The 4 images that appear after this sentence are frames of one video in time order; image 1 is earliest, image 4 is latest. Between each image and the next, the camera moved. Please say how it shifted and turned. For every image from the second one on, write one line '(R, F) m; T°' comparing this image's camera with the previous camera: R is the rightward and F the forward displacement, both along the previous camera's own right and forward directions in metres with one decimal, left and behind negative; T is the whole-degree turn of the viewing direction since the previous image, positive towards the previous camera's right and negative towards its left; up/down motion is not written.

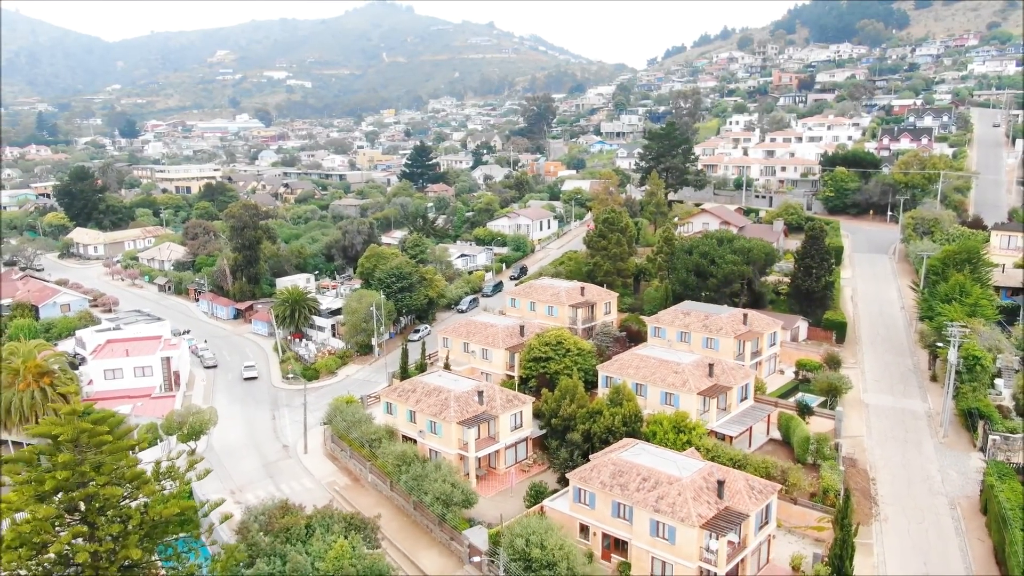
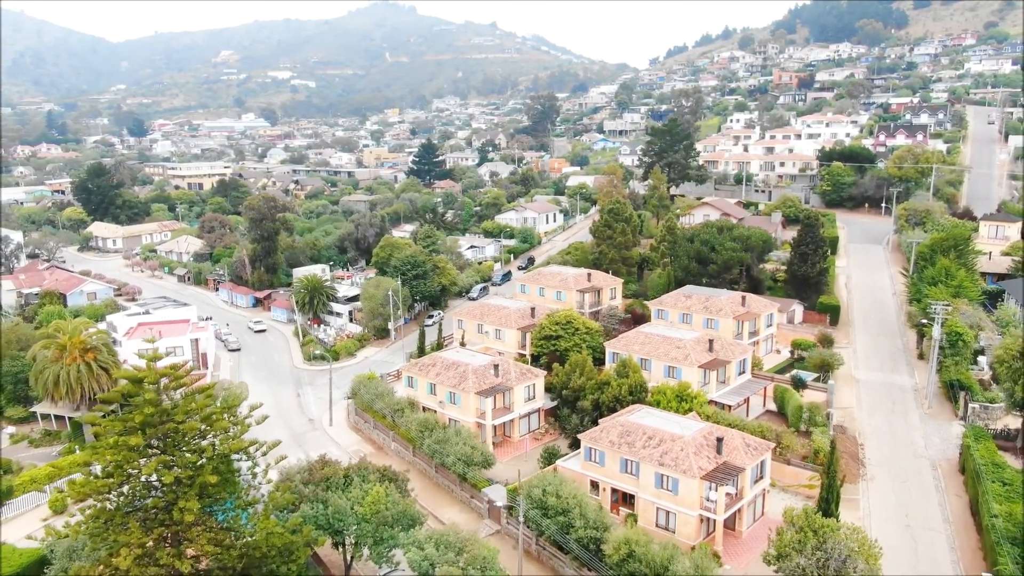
(-0.5, -2.0) m; 0°
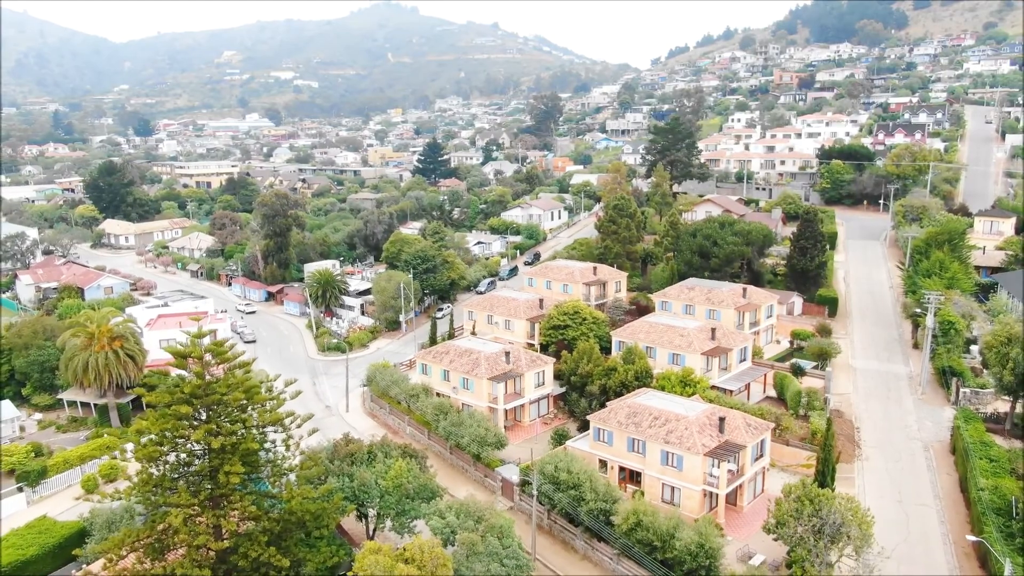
(-0.4, -1.2) m; 0°
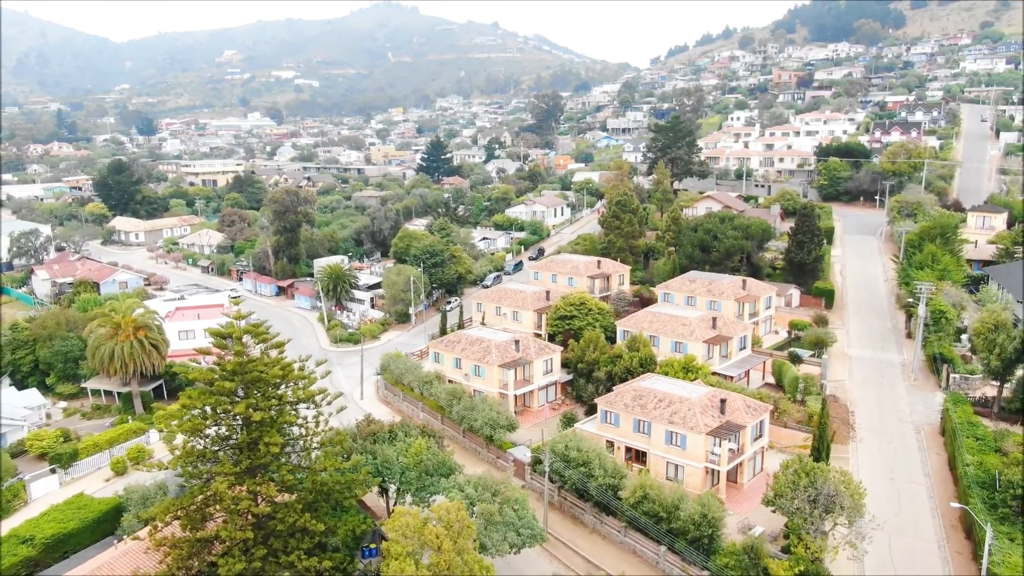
(-0.4, -1.3) m; 0°
